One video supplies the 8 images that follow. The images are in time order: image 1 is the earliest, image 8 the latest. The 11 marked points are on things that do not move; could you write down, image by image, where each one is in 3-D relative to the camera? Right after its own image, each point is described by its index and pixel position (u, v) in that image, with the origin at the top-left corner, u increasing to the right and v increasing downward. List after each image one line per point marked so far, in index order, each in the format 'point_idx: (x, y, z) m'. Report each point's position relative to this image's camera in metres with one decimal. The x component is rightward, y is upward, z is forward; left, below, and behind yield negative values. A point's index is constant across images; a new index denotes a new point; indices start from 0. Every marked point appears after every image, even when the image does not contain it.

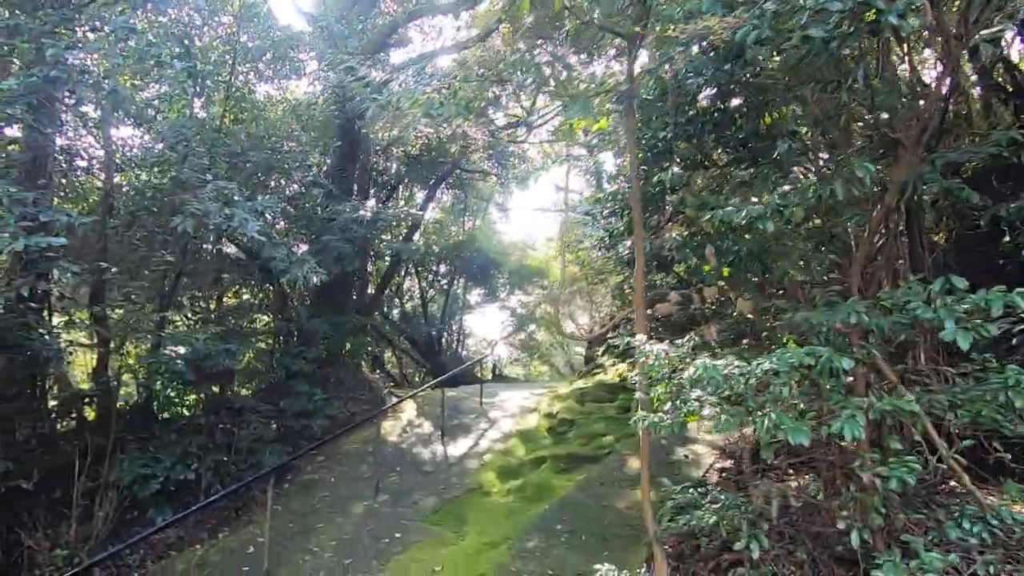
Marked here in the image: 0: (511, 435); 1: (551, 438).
0: (0.0, -1.6, +5.9) m
1: (+0.4, -1.6, +5.7) m
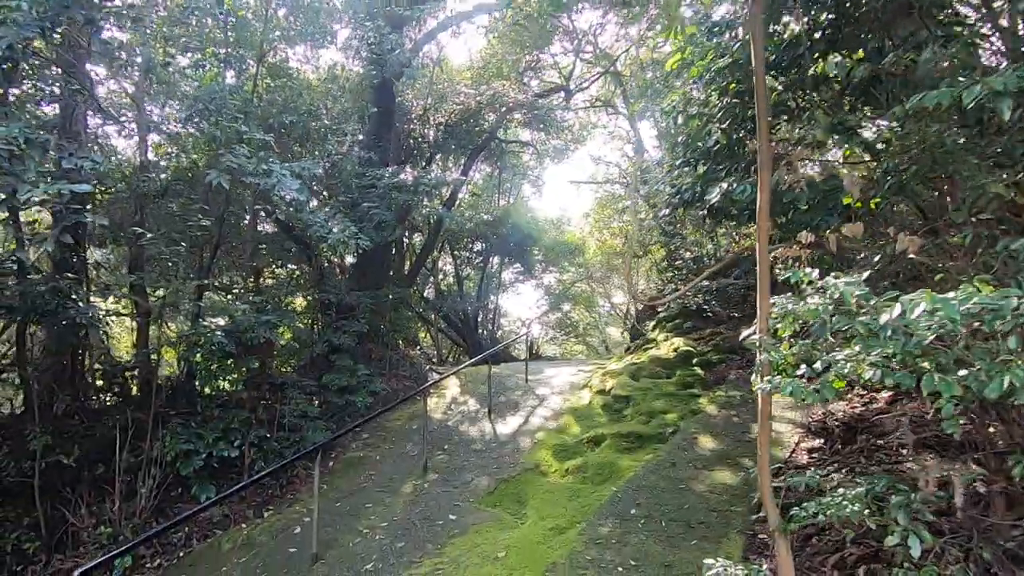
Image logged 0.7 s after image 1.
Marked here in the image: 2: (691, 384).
0: (+0.5, -1.3, +5.5) m
1: (+0.9, -1.3, +5.3) m
2: (+1.9, -1.0, +5.5) m
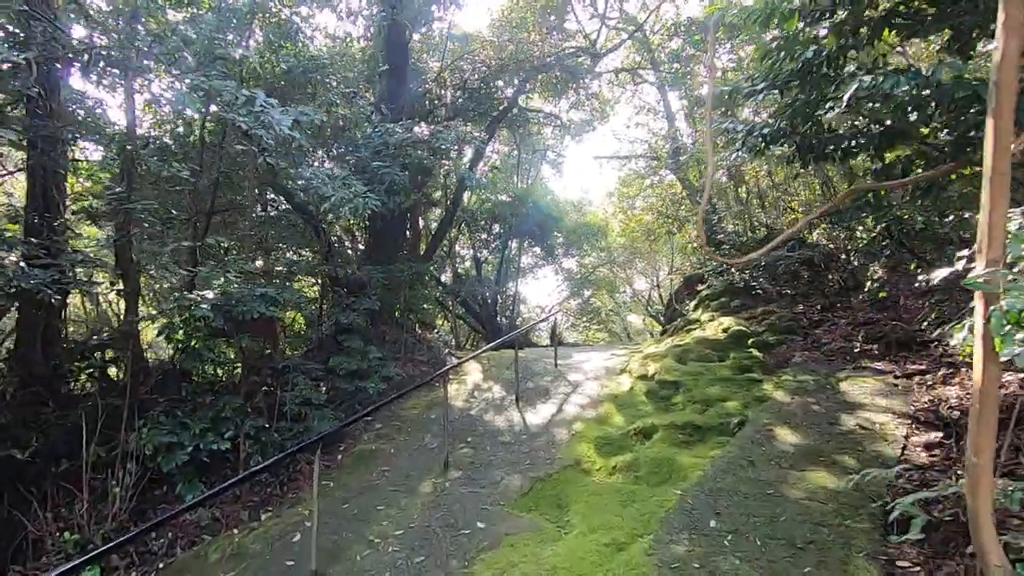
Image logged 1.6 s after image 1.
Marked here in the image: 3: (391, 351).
0: (+0.8, -1.0, +4.9) m
1: (+1.2, -1.0, +4.7) m
2: (+2.1, -0.7, +4.8) m
3: (-1.3, -0.7, +5.8) m
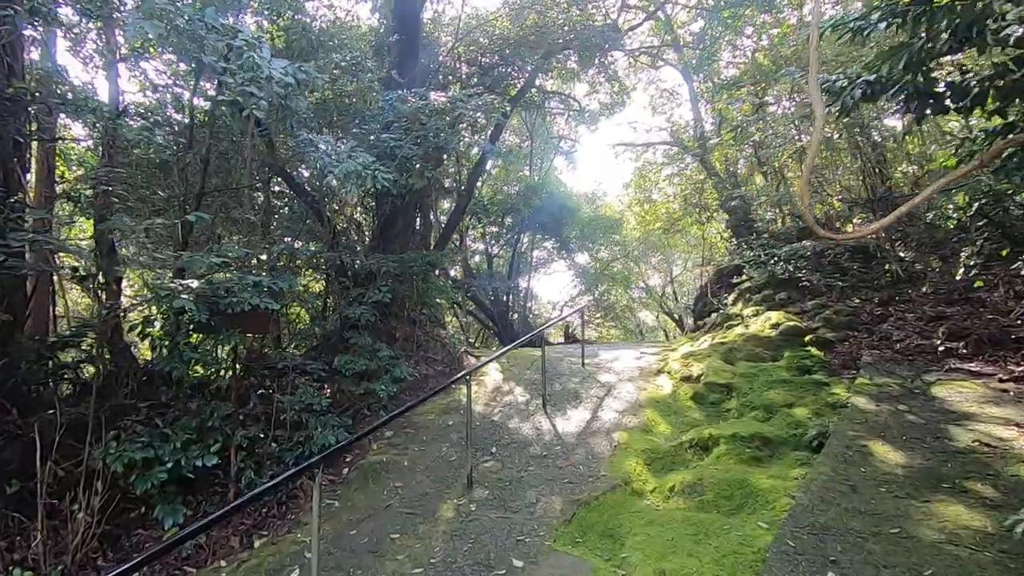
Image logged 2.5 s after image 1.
0: (+1.0, -0.9, +4.3) m
1: (+1.4, -0.9, +4.1) m
2: (+2.4, -0.6, +4.2) m
3: (-1.1, -0.6, +5.2) m
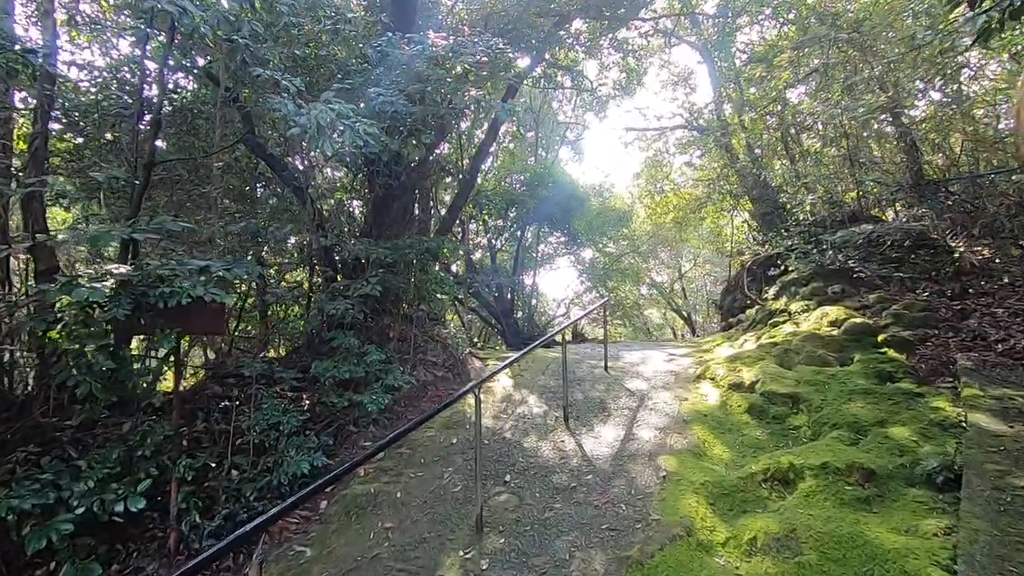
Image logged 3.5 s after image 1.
0: (+1.1, -0.9, +3.5) m
1: (+1.5, -0.9, +3.3) m
2: (+2.5, -0.6, +3.5) m
3: (-1.0, -0.5, +4.5) m
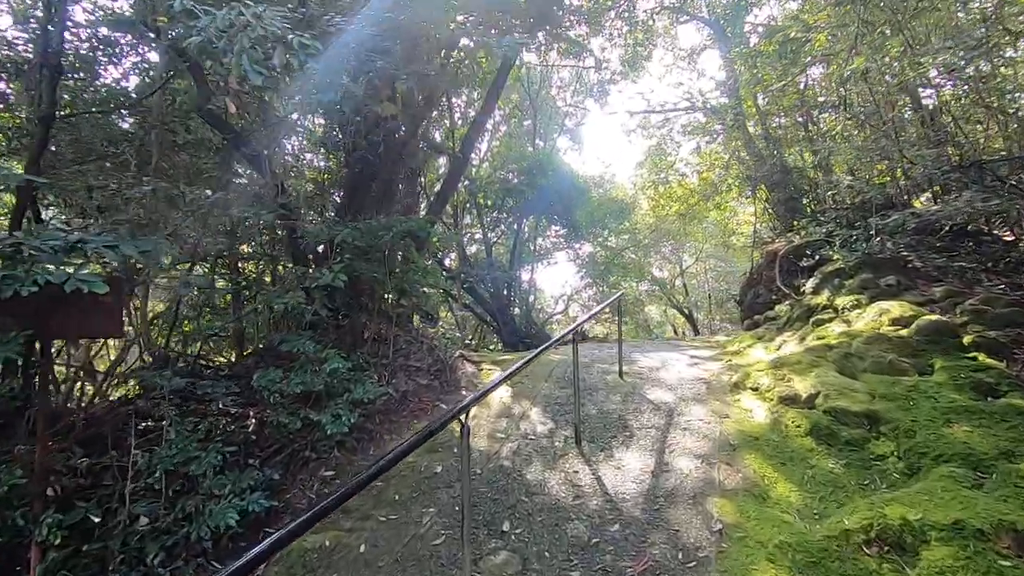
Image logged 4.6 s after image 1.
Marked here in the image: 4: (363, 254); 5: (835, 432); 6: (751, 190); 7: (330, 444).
0: (+1.1, -0.8, +2.8) m
1: (+1.5, -0.8, +2.6) m
2: (+2.5, -0.5, +2.7) m
3: (-1.0, -0.5, +3.7) m
4: (-1.0, +0.2, +3.6) m
5: (+1.6, -0.7, +2.7) m
6: (+4.4, +1.8, +9.9) m
7: (-1.0, -0.9, +3.0) m
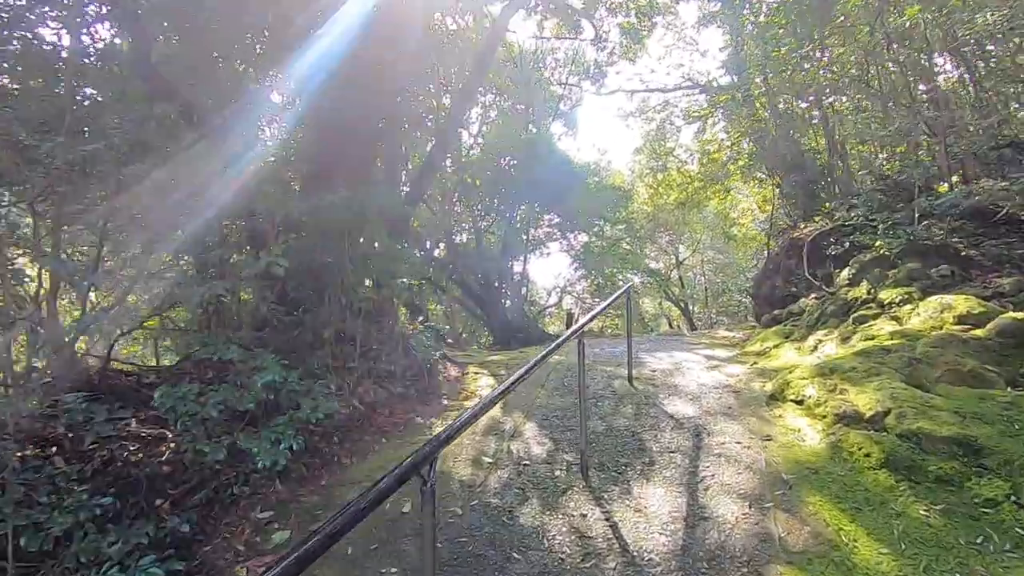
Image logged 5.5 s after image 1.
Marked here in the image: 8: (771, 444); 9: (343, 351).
0: (+1.1, -0.8, +2.1) m
1: (+1.5, -0.8, +1.9) m
2: (+2.4, -0.5, +2.1) m
3: (-1.0, -0.4, +3.0) m
4: (-1.0, +0.3, +2.9) m
5: (+1.6, -0.7, +2.1) m
6: (+4.2, +1.9, +9.3) m
7: (-1.0, -0.8, +2.3) m
8: (+1.2, -0.7, +2.5) m
9: (-1.0, -0.4, +3.2) m
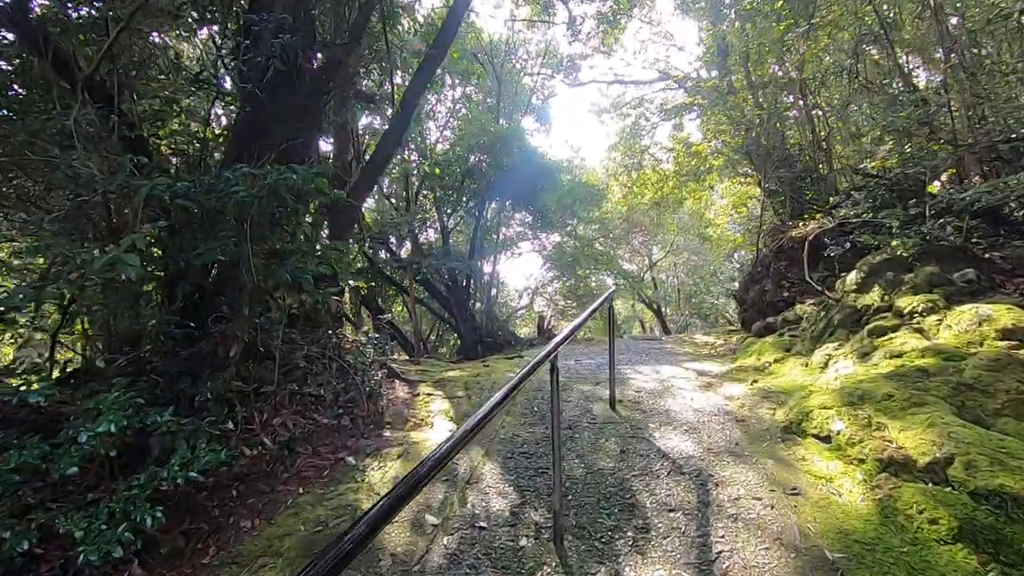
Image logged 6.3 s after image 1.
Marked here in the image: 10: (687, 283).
0: (+0.9, -0.8, +1.6) m
1: (+1.4, -0.8, +1.4) m
2: (+2.3, -0.5, +1.6) m
3: (-1.2, -0.4, +2.3) m
4: (-1.2, +0.3, +2.2) m
5: (+1.4, -0.7, +1.5) m
6: (+3.7, +1.9, +8.8) m
7: (-1.2, -0.8, +1.6) m
8: (+1.0, -0.7, +1.9) m
9: (-1.2, -0.4, +2.6) m
10: (+5.2, +0.1, +16.0) m
